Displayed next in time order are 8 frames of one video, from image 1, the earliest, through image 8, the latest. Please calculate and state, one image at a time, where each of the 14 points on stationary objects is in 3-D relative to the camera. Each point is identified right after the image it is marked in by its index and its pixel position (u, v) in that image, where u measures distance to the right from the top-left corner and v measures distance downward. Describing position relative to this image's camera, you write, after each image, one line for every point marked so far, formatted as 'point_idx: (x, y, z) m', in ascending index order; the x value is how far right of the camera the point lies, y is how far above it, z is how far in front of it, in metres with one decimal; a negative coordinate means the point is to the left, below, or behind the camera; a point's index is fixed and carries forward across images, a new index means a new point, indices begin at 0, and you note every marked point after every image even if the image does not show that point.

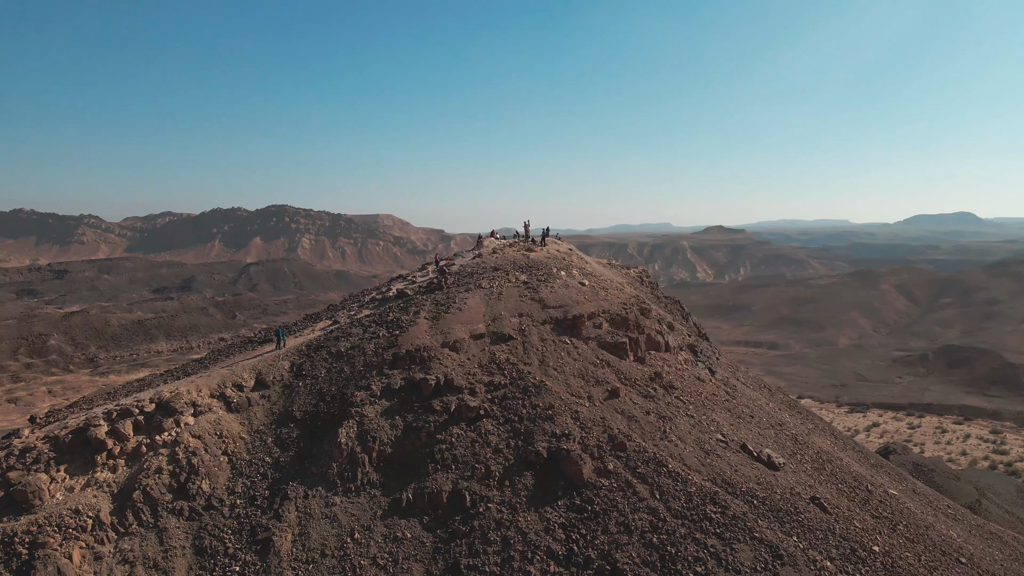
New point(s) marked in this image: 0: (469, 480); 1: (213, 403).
0: (-0.8, -3.6, +9.3) m
1: (-6.3, -2.4, +10.5) m
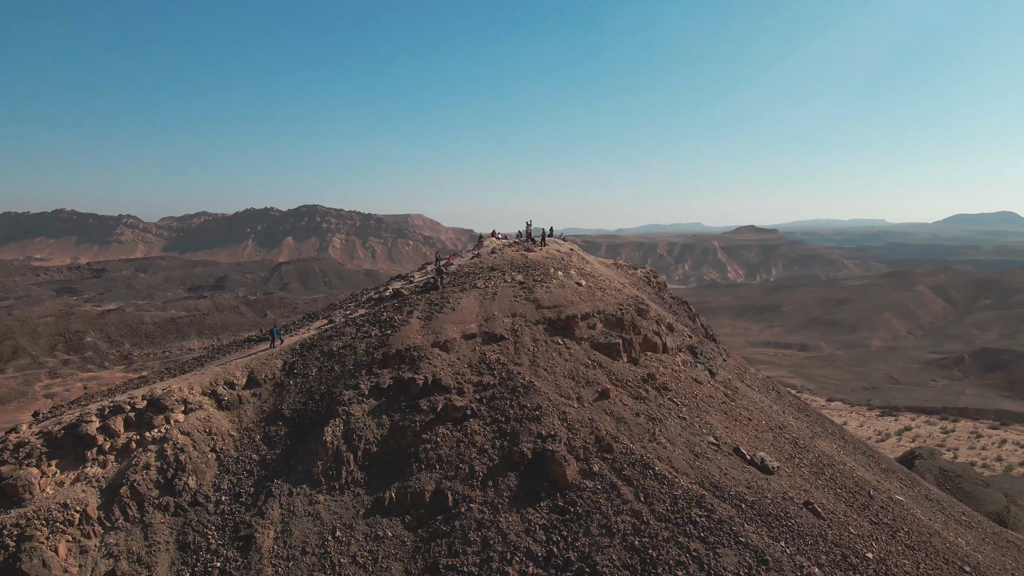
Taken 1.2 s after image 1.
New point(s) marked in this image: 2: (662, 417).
0: (-1.1, -3.6, +9.3) m
1: (-6.6, -2.4, +10.7) m
2: (+3.4, -3.0, +11.4) m
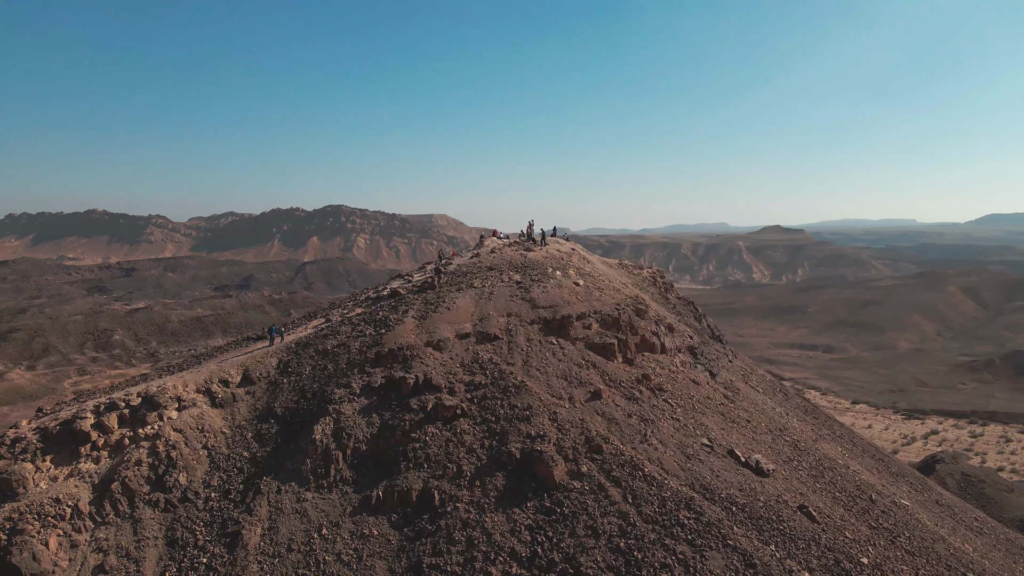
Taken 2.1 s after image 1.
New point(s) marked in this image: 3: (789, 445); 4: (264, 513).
0: (-1.3, -3.6, +9.2) m
1: (-6.8, -2.4, +10.8) m
2: (+3.2, -3.0, +11.3) m
3: (+8.0, -4.5, +14.4) m
4: (-4.4, -4.0, +8.9) m
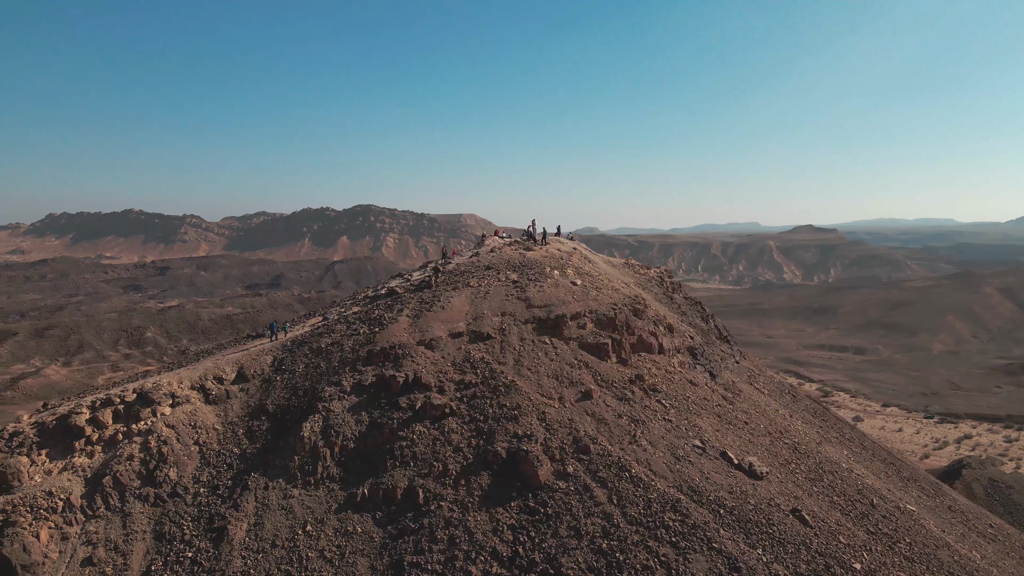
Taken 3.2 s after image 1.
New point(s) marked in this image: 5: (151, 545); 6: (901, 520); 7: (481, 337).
0: (-1.6, -3.5, +9.3) m
1: (-7.0, -2.3, +10.9) m
2: (+3.0, -2.9, +11.2) m
3: (+7.9, -4.5, +14.2) m
4: (-4.7, -4.0, +9.0) m
5: (-6.3, -4.5, +8.7) m
6: (+10.2, -6.1, +13.0) m
7: (-0.8, -1.2, +12.6) m
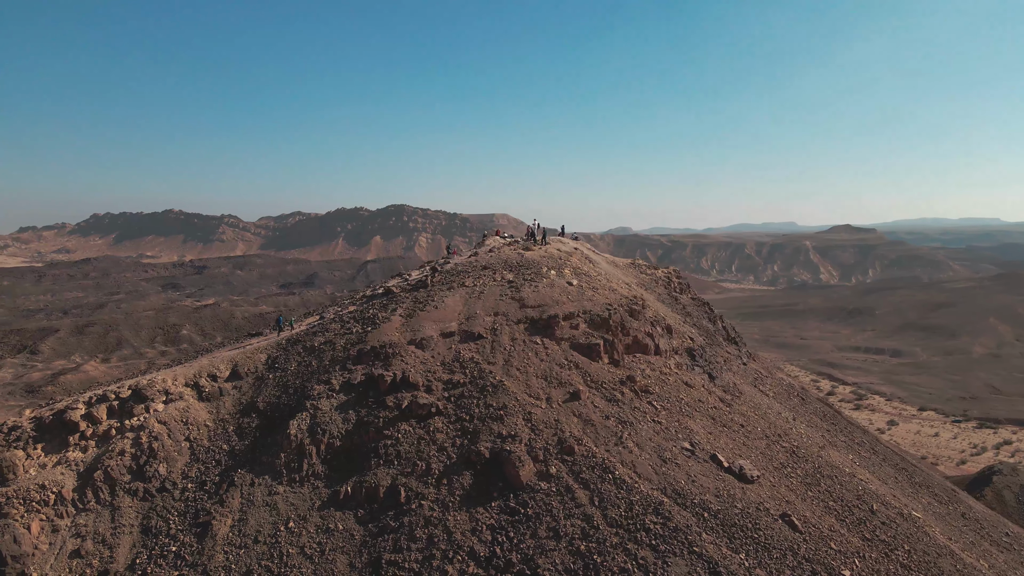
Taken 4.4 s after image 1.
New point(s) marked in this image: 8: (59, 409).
0: (-1.9, -3.5, +9.3) m
1: (-7.3, -2.3, +11.1) m
2: (+2.7, -3.0, +11.1) m
3: (+7.7, -4.6, +13.9) m
4: (-5.0, -4.0, +9.1) m
5: (-6.6, -4.4, +8.8) m
6: (+9.9, -6.1, +12.7) m
7: (-1.0, -1.2, +12.6) m
8: (-9.3, -2.5, +10.2) m
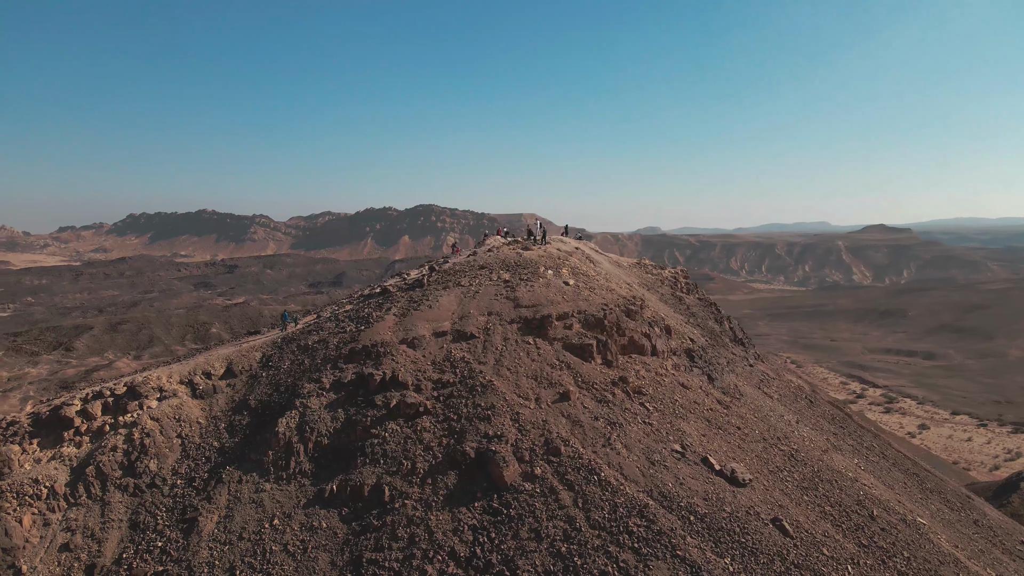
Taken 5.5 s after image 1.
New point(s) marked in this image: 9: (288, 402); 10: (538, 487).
0: (-2.2, -3.5, +9.3) m
1: (-7.5, -2.3, +11.3) m
2: (+2.5, -3.0, +11.0) m
3: (+7.5, -4.6, +13.7) m
4: (-5.3, -3.9, +9.2) m
5: (-6.9, -4.4, +9.0) m
6: (+9.7, -6.1, +12.4) m
7: (-1.2, -1.2, +12.6) m
8: (-9.6, -2.4, +10.4) m
9: (-4.9, -2.5, +10.9) m
10: (+0.5, -3.6, +9.1) m
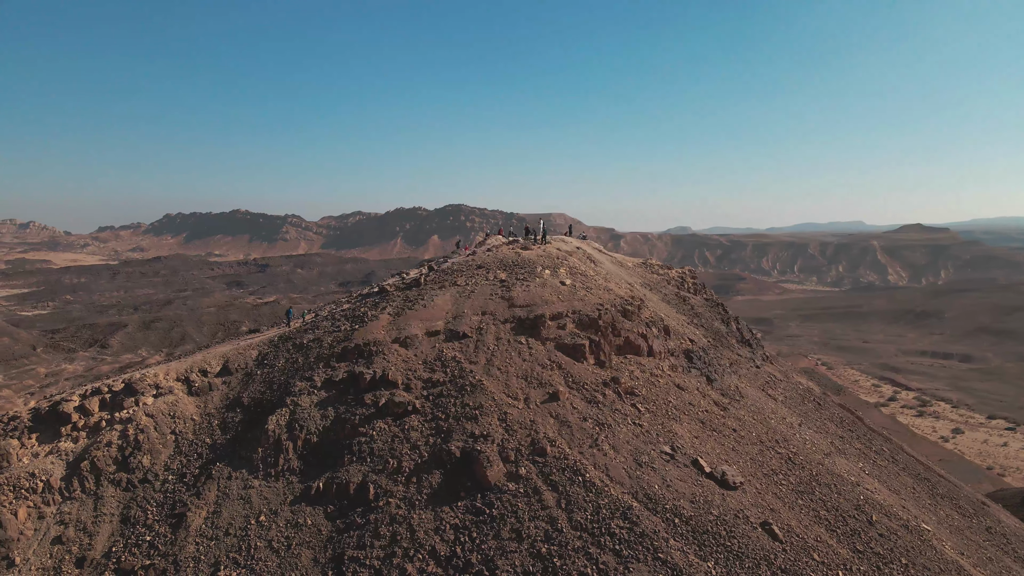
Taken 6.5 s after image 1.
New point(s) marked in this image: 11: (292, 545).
0: (-2.5, -3.5, +9.4) m
1: (-7.7, -2.3, +11.5) m
2: (+2.2, -3.0, +10.9) m
3: (+7.3, -4.6, +13.5) m
4: (-5.6, -3.9, +9.3) m
5: (-7.2, -4.4, +9.2) m
6: (+9.5, -6.1, +12.2) m
7: (-1.4, -1.2, +12.6) m
8: (-9.8, -2.4, +10.7) m
9: (-5.1, -2.5, +11.0) m
10: (+0.2, -3.6, +9.0) m
11: (-3.8, -4.4, +8.6) m
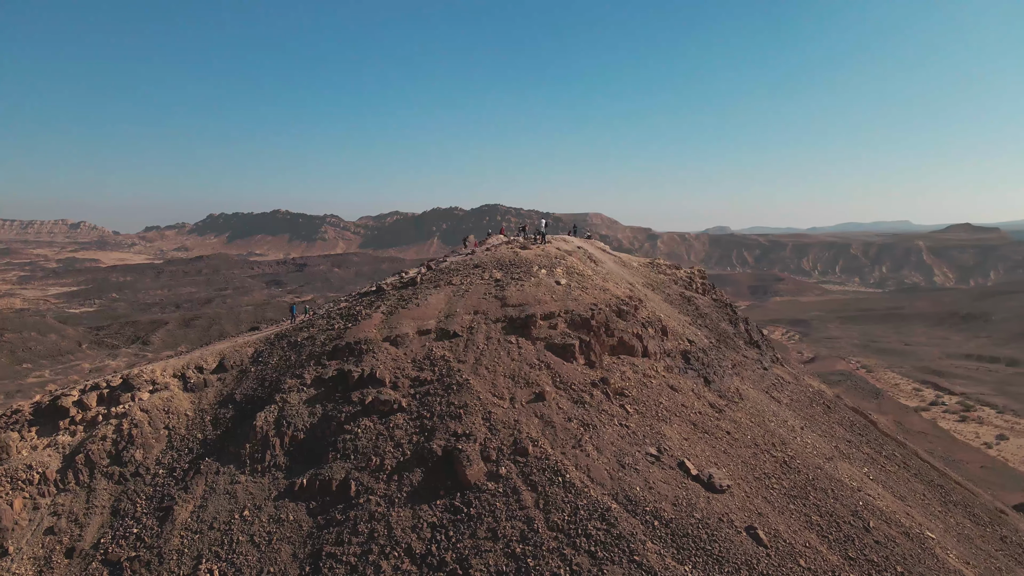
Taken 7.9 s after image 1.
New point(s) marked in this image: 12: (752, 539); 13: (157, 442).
0: (-2.9, -3.5, +9.5) m
1: (-8.0, -2.2, +11.7) m
2: (+1.9, -3.0, +10.9) m
3: (+7.1, -4.6, +13.3) m
4: (-6.0, -3.9, +9.5) m
5: (-7.6, -4.4, +9.4) m
6: (+9.2, -6.2, +11.9) m
7: (-1.6, -1.2, +12.7) m
8: (-10.1, -2.4, +11.0) m
9: (-5.4, -2.4, +11.2) m
10: (-0.2, -3.6, +9.1) m
11: (-4.2, -4.4, +8.7) m
12: (+4.5, -4.7, +9.4) m
13: (-7.6, -3.3, +10.6) m
